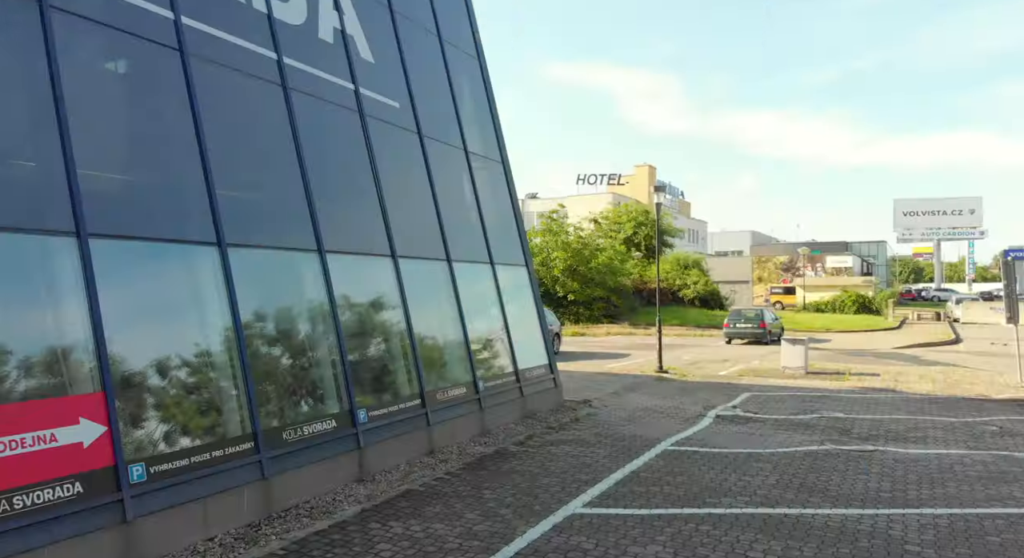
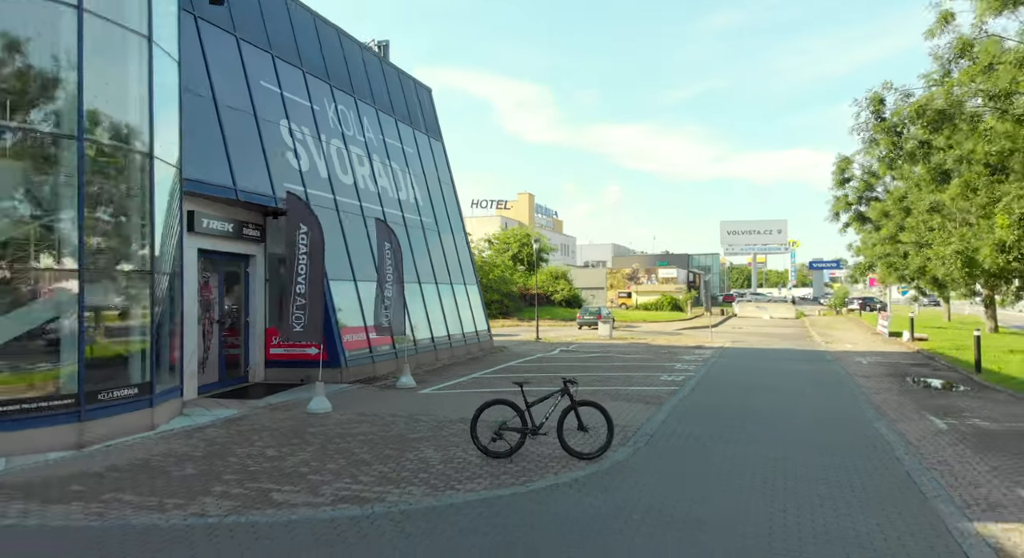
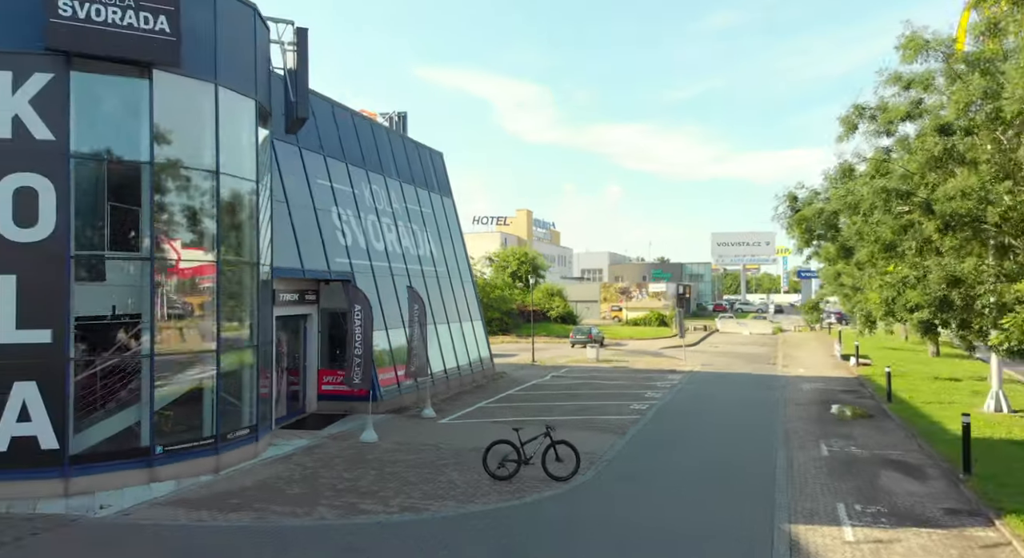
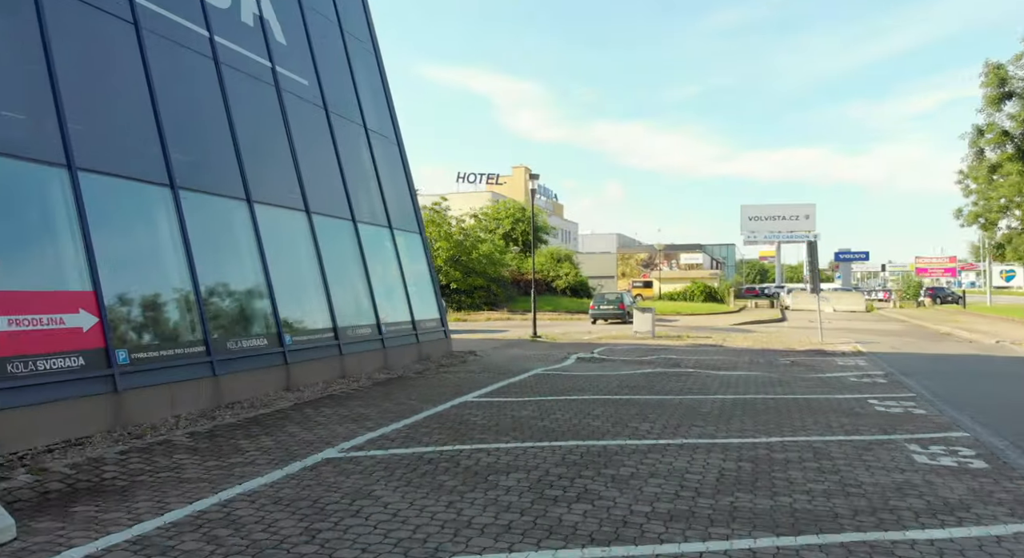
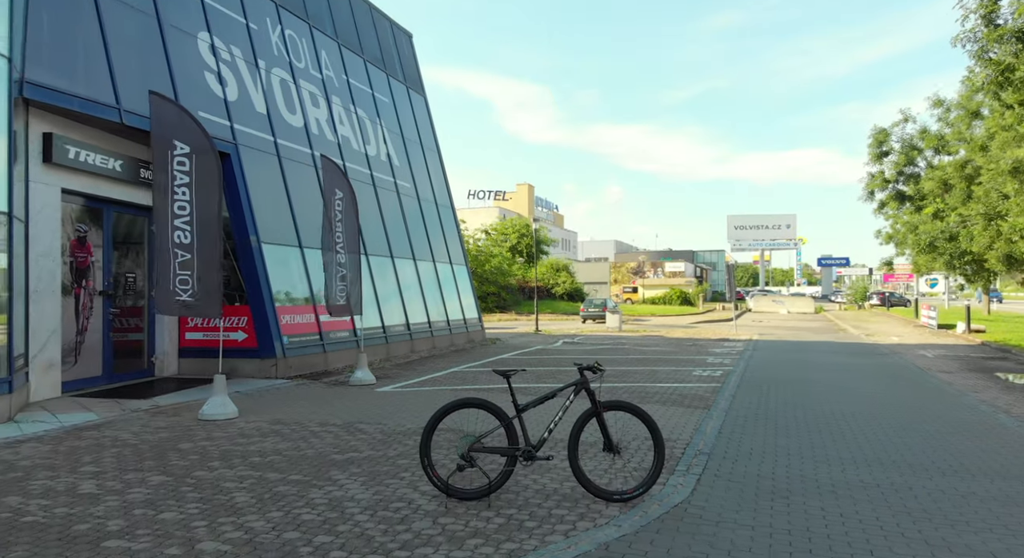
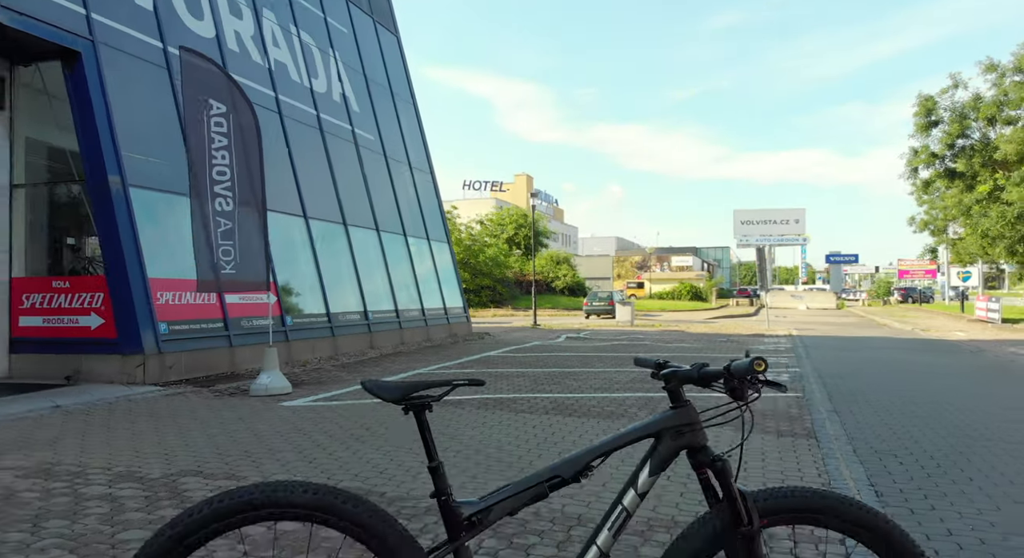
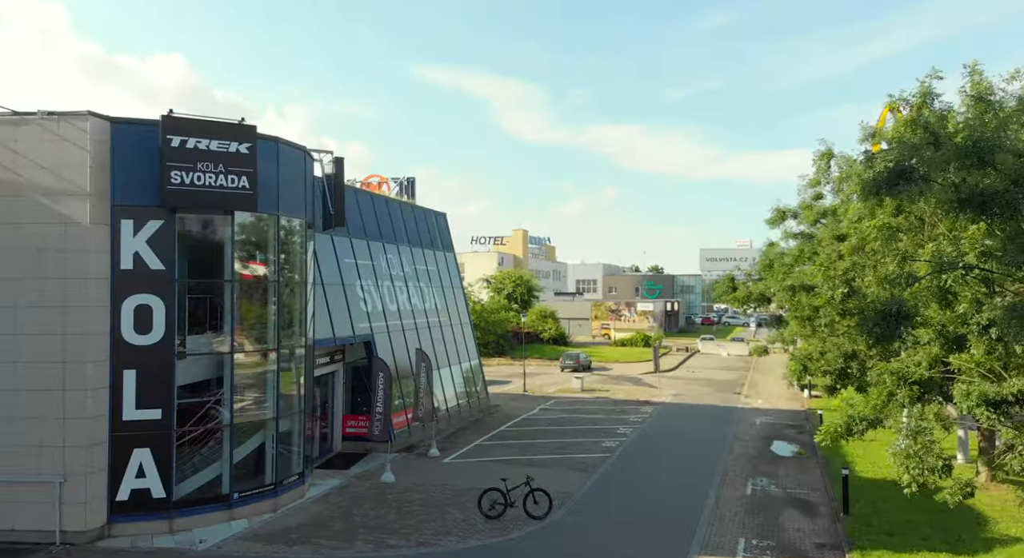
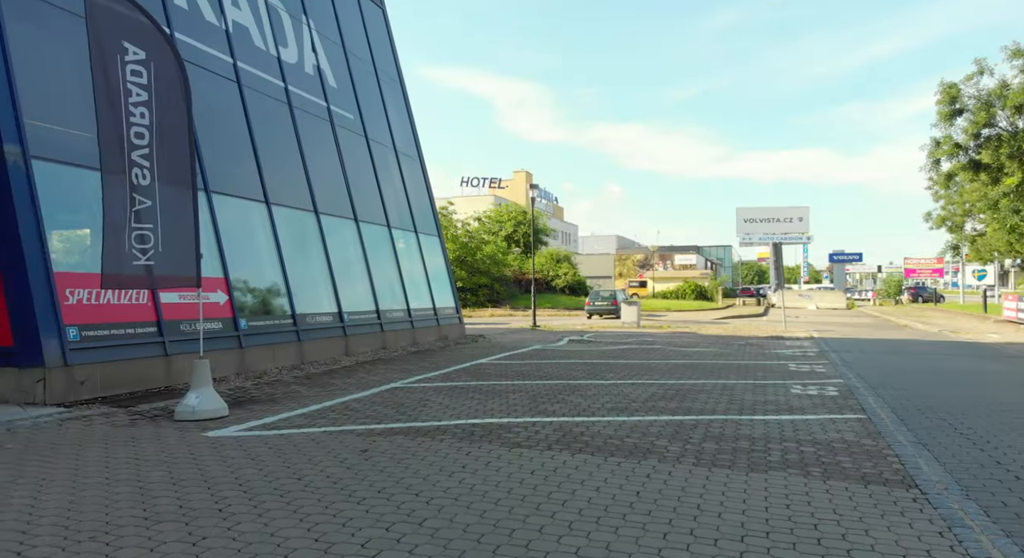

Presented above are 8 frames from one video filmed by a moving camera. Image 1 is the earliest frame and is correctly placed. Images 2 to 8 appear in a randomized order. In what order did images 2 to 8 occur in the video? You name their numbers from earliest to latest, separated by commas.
4, 8, 6, 5, 2, 3, 7
